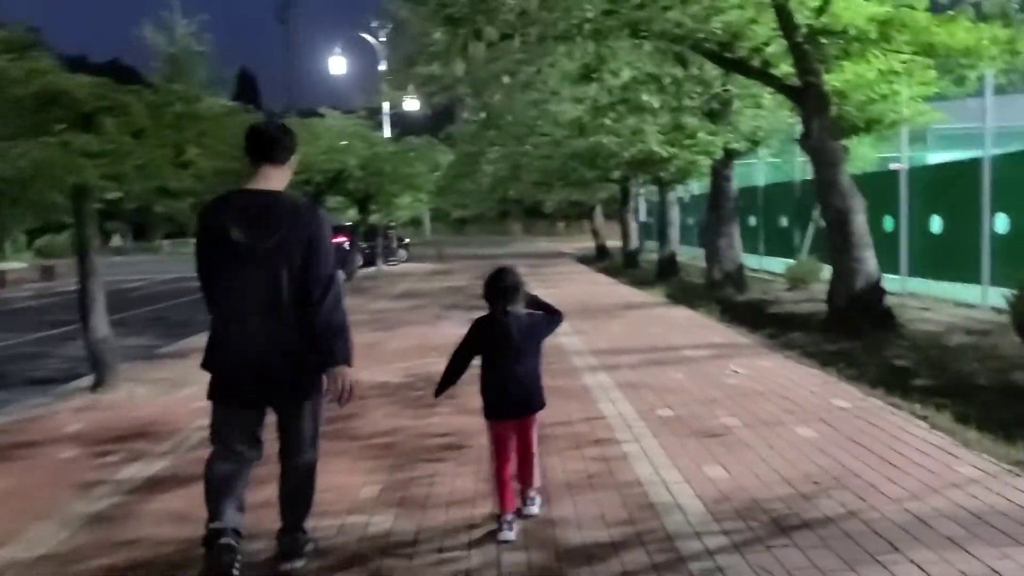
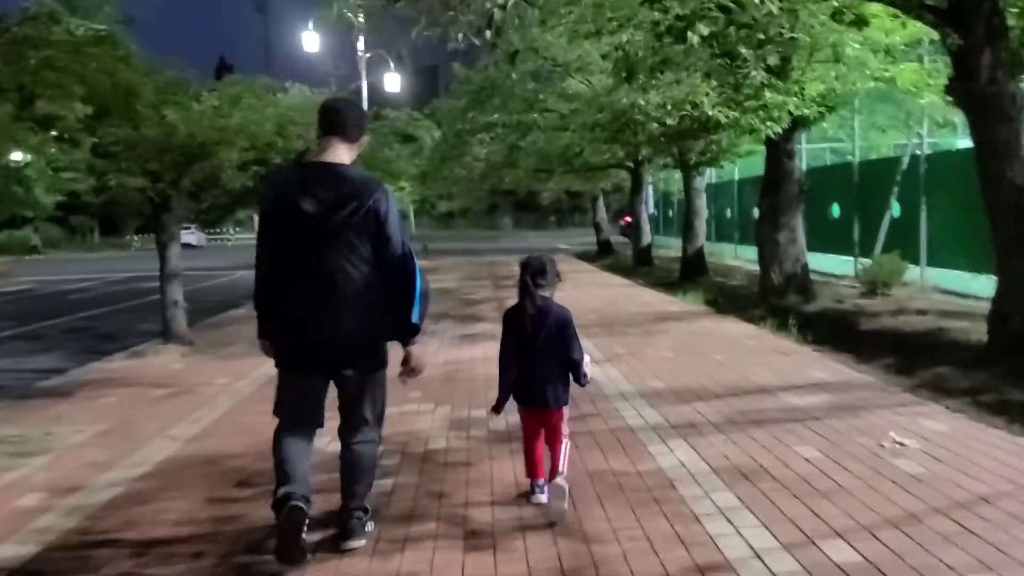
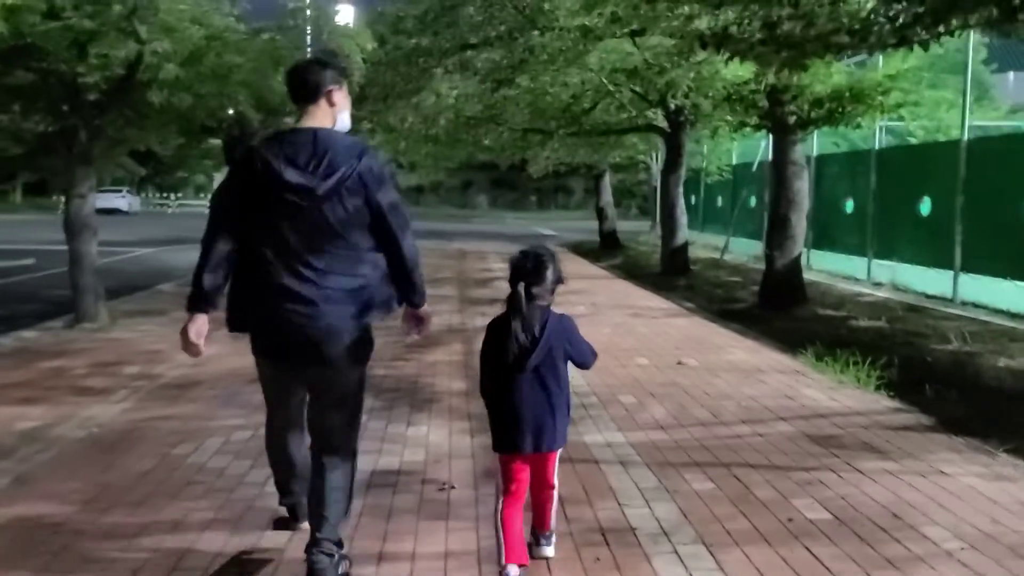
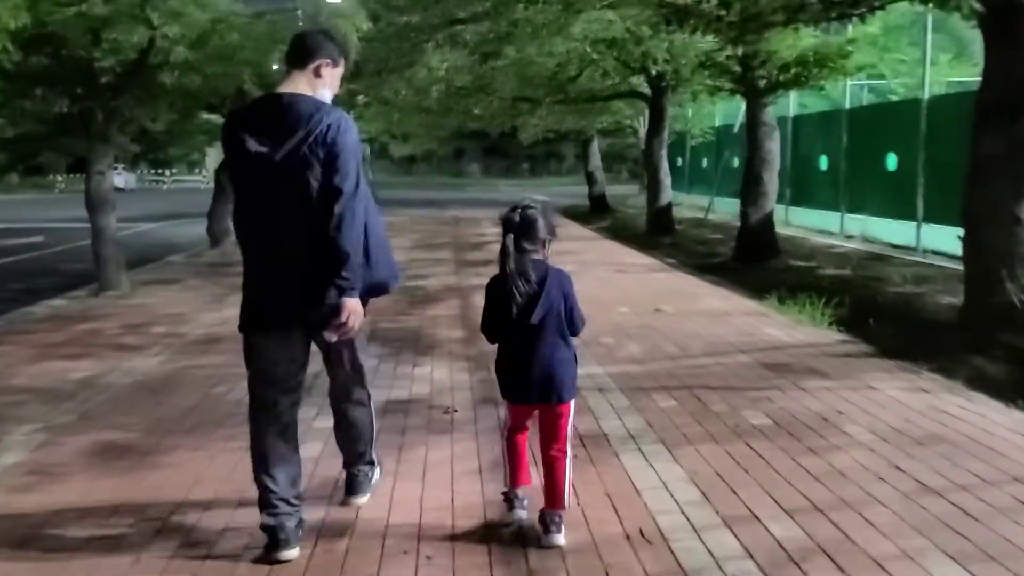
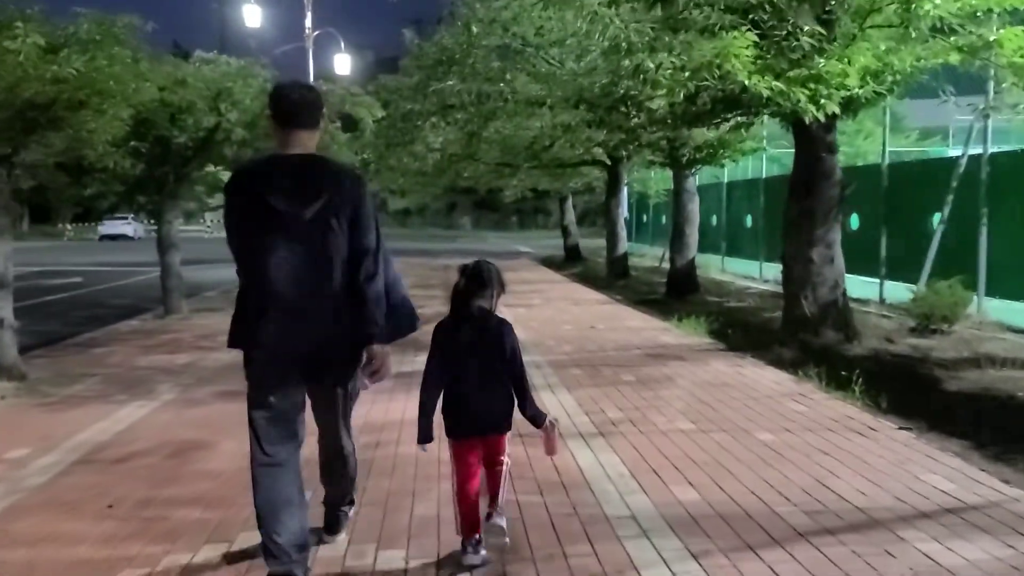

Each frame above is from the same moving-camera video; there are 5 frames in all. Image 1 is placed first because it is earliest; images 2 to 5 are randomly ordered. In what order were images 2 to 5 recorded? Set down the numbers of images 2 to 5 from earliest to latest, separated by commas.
2, 5, 4, 3
